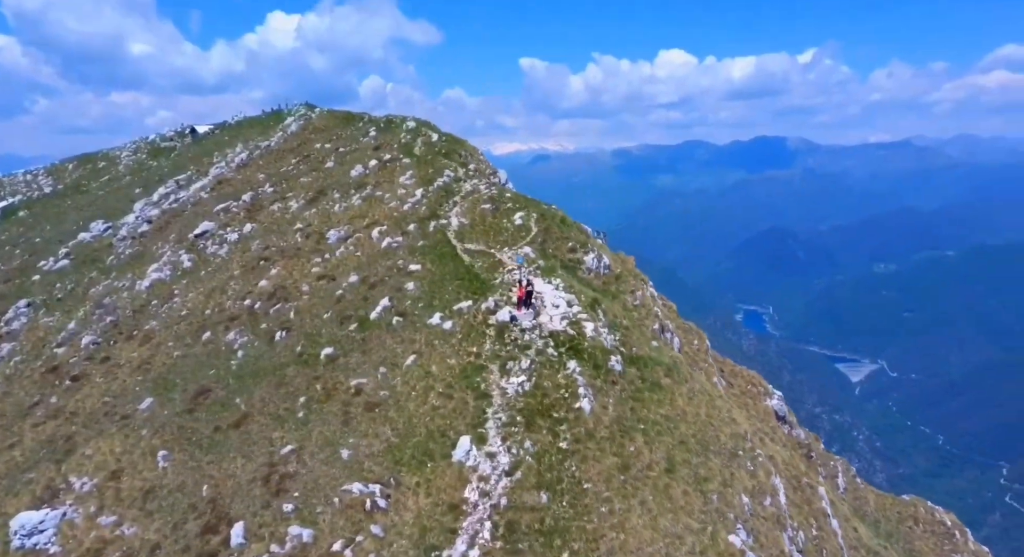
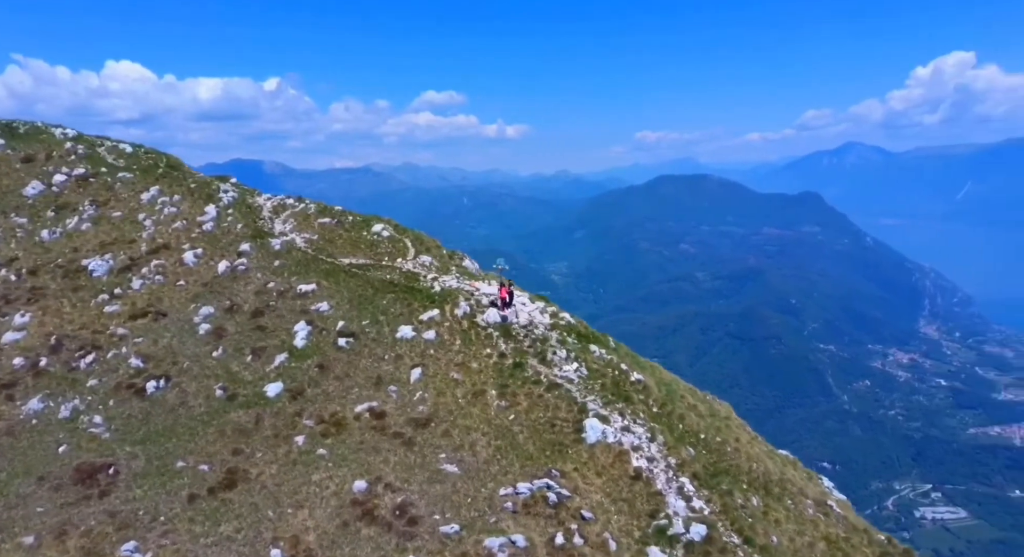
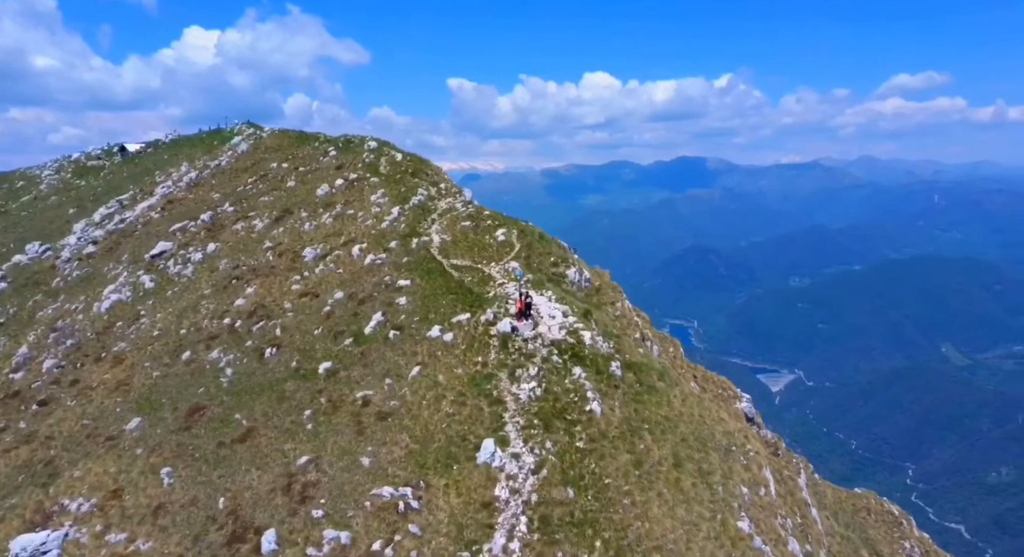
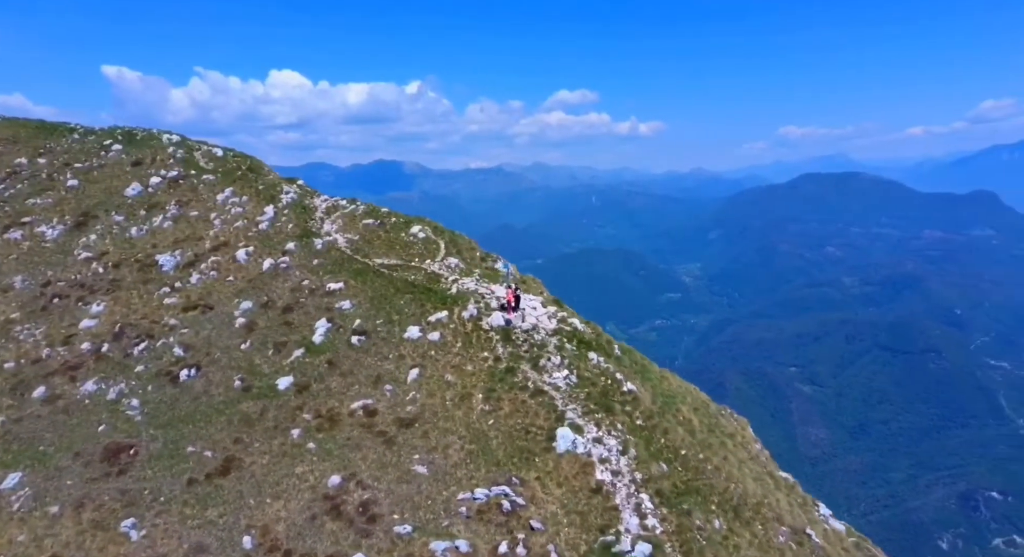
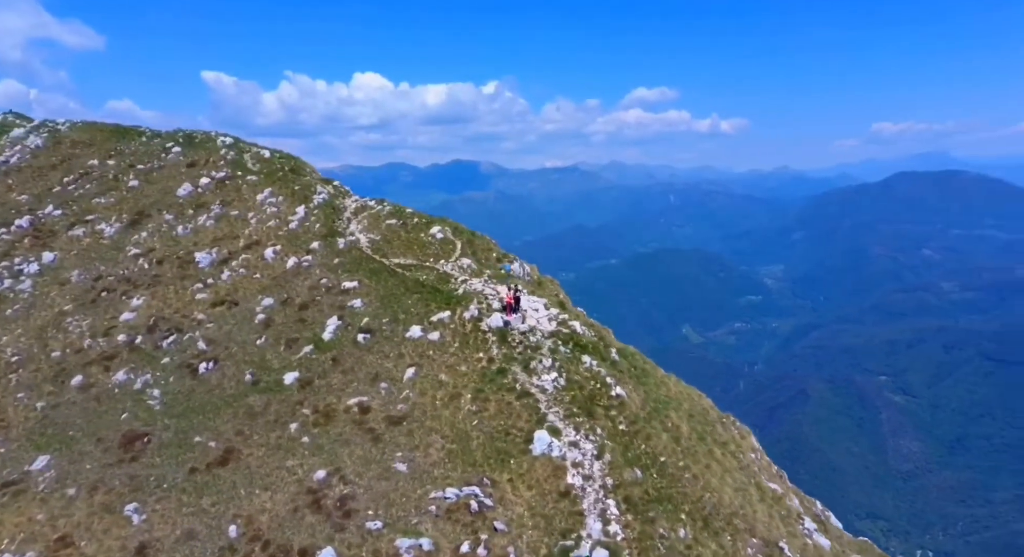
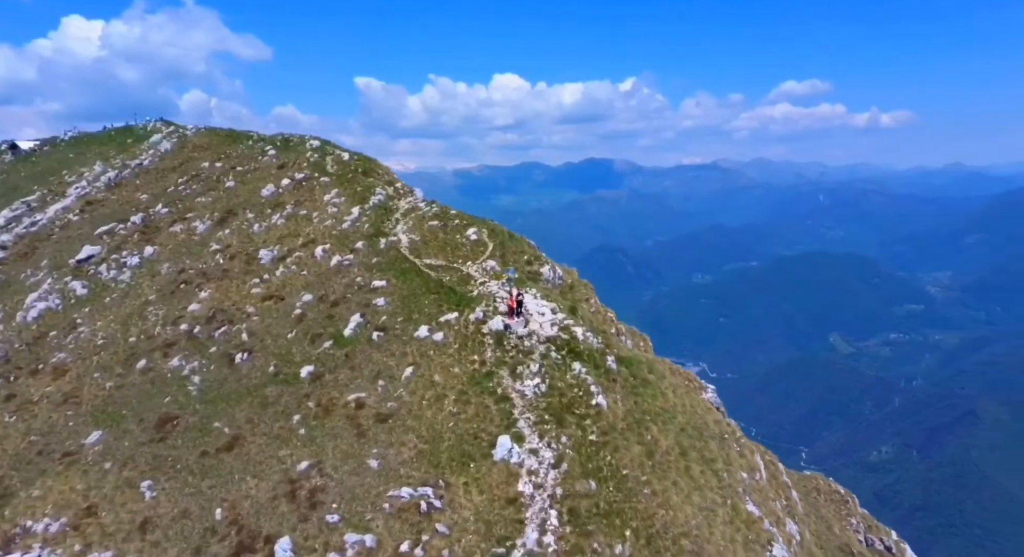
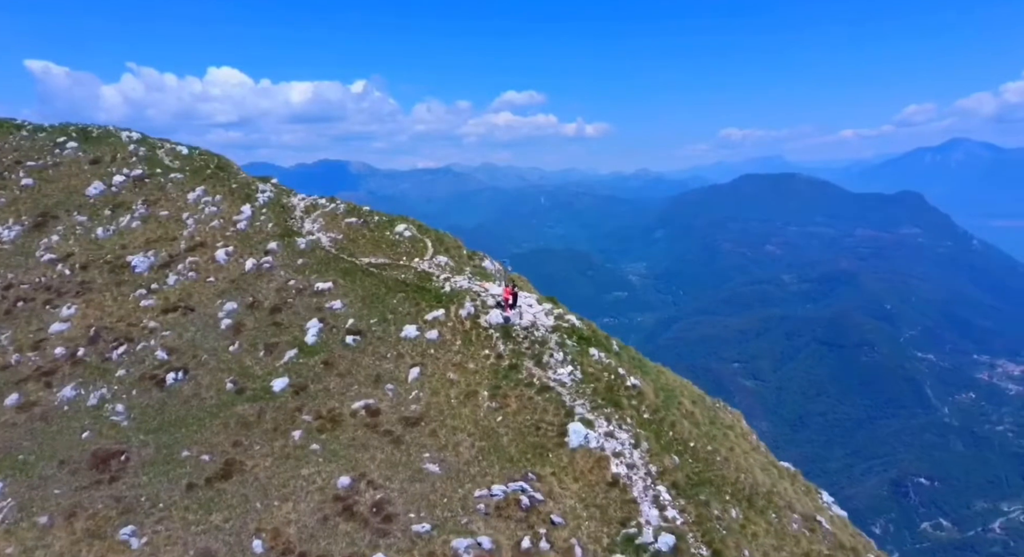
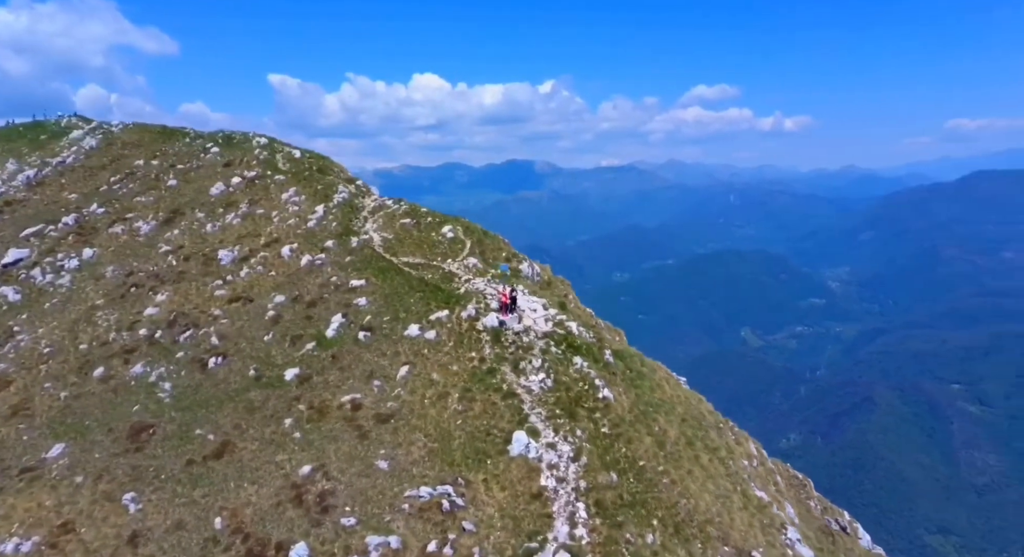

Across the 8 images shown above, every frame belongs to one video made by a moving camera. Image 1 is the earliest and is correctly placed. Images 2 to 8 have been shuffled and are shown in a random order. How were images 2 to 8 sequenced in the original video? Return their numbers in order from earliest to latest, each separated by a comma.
3, 6, 8, 5, 4, 7, 2
